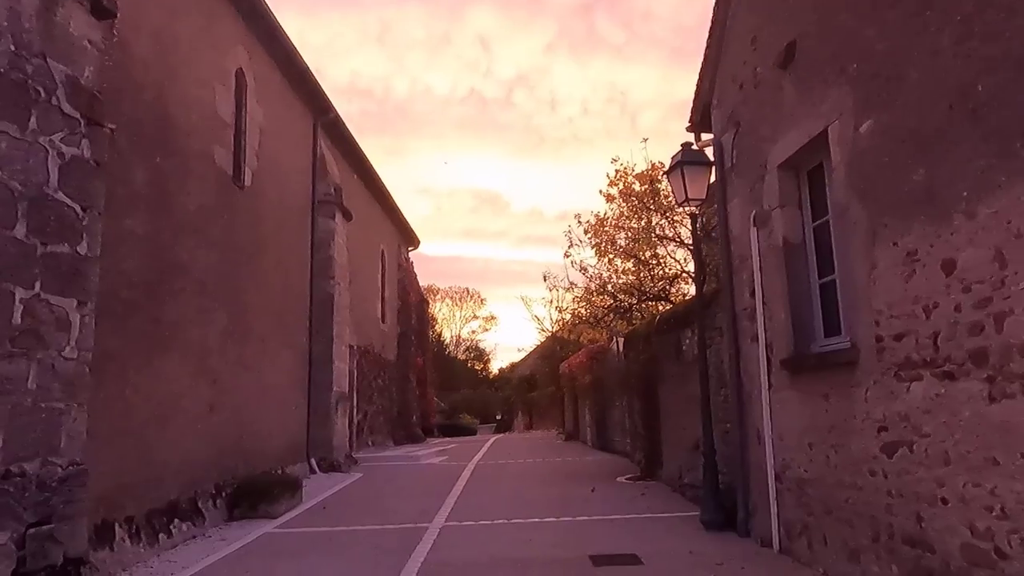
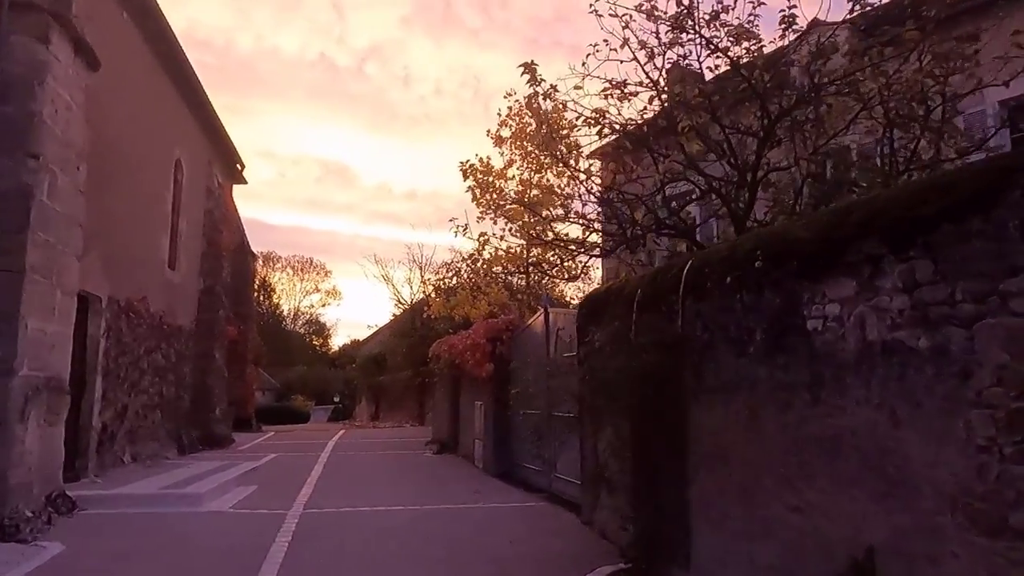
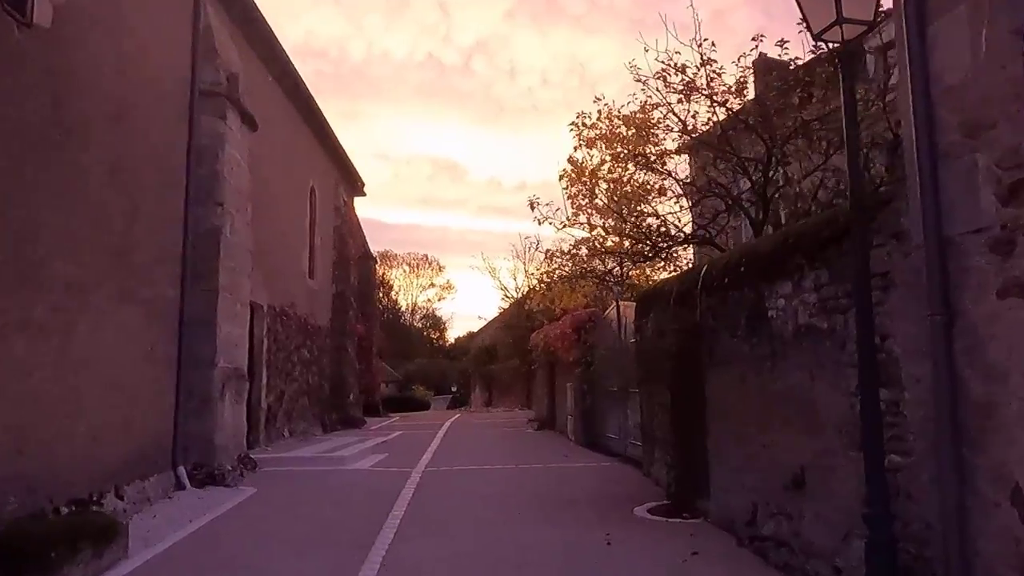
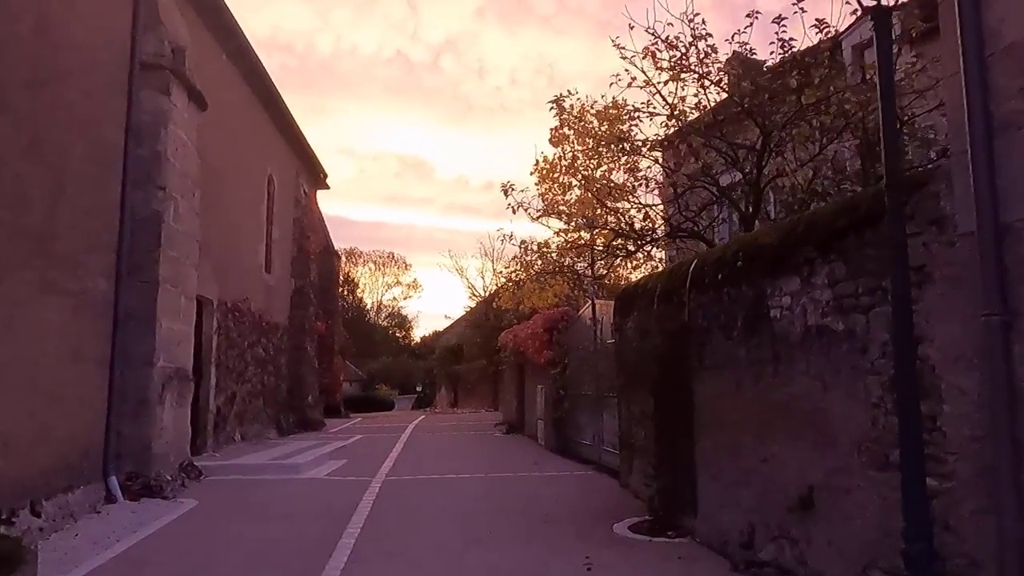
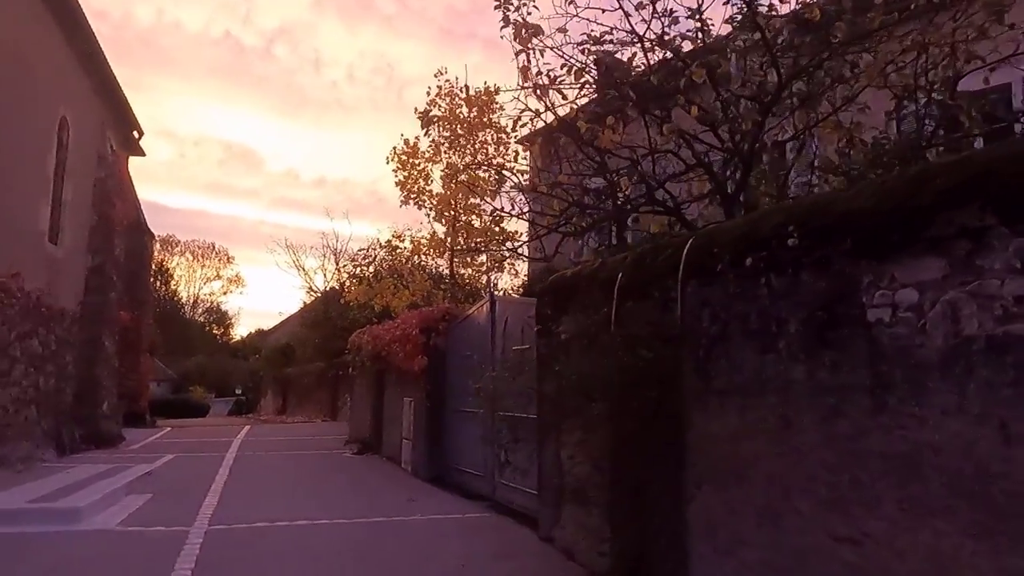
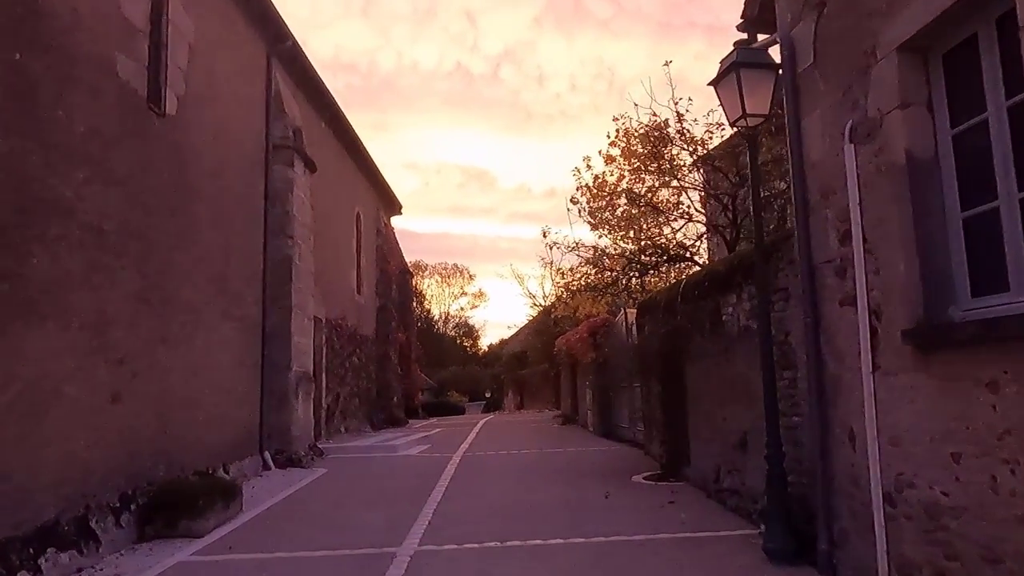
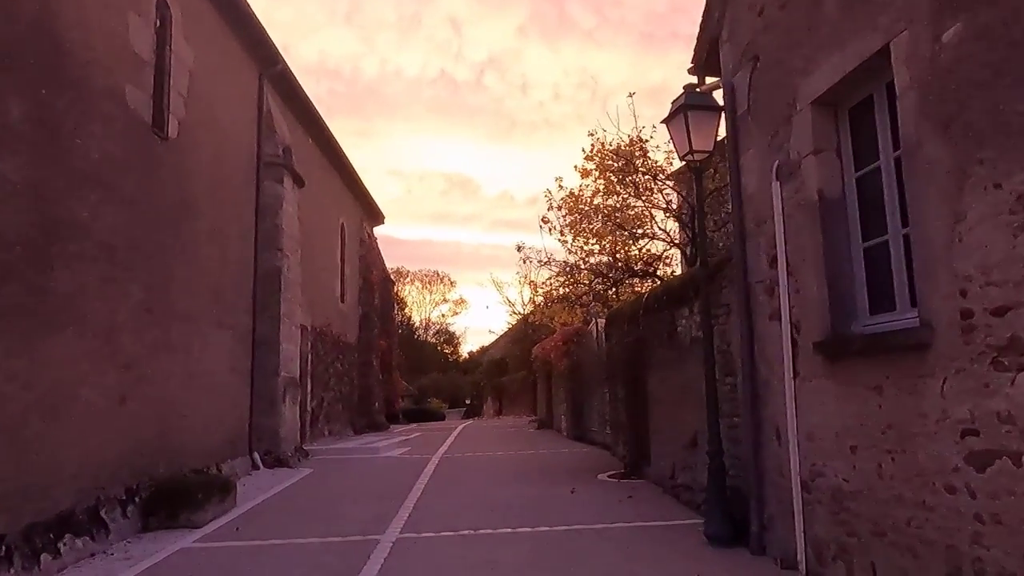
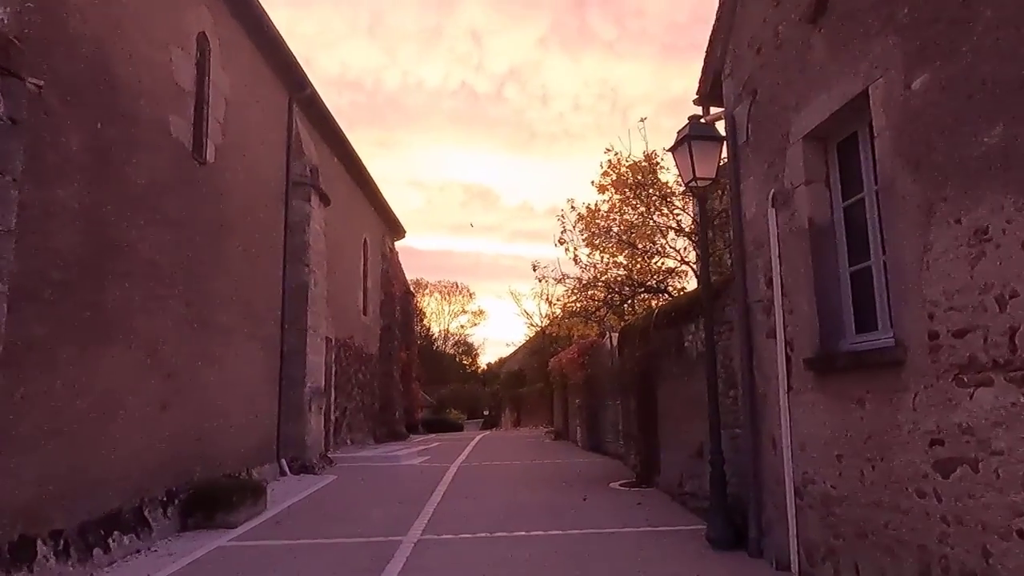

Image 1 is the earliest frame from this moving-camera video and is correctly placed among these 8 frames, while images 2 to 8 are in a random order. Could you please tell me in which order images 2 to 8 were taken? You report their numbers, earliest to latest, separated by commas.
8, 7, 6, 3, 4, 2, 5
